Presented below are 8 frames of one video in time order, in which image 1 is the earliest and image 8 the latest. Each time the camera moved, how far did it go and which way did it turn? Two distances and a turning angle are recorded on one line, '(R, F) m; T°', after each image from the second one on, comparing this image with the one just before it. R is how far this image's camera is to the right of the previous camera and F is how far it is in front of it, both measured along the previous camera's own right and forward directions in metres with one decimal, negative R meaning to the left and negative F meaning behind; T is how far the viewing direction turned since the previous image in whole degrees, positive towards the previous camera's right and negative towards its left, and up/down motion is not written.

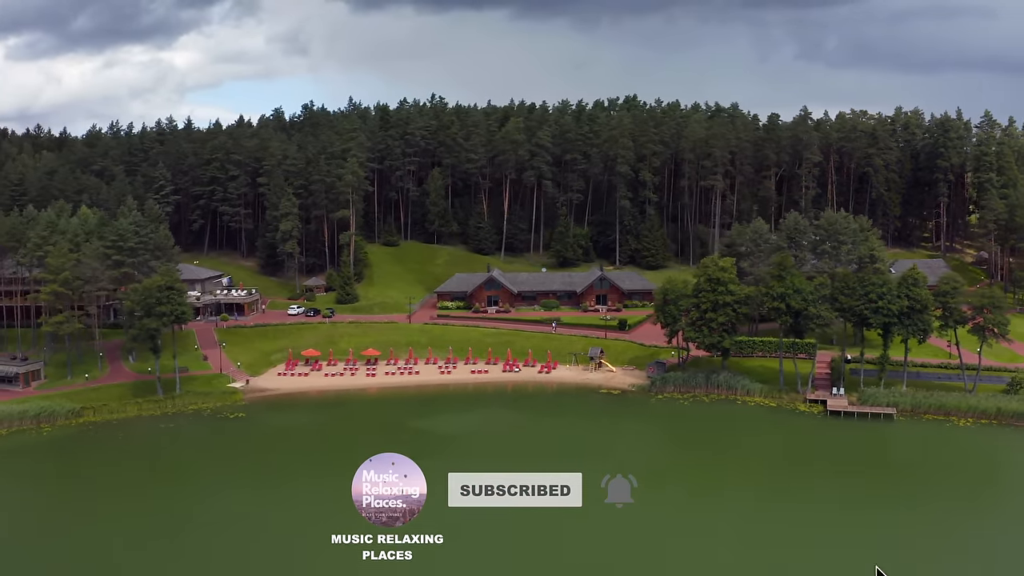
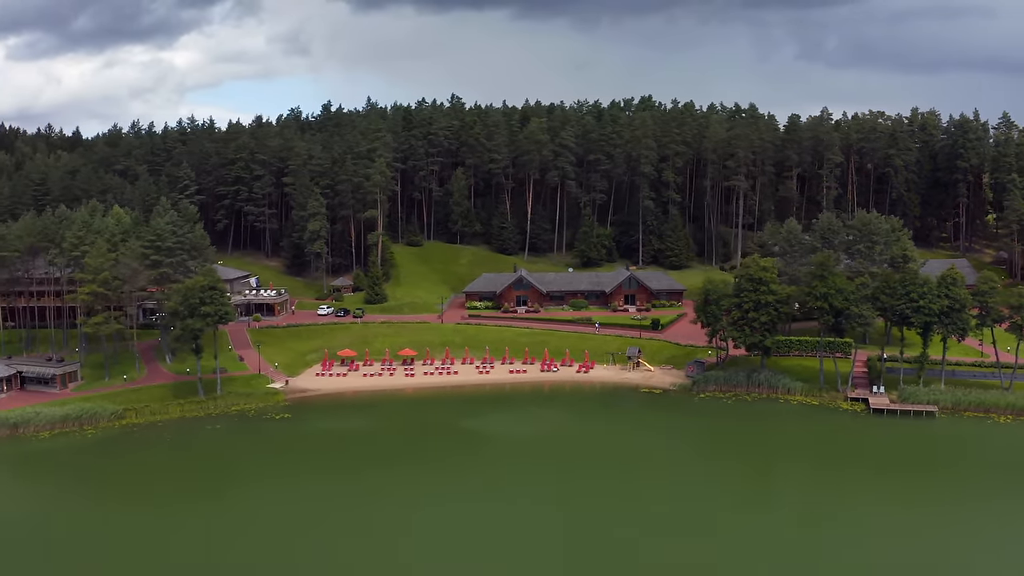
(-4.5, +0.2) m; 0°
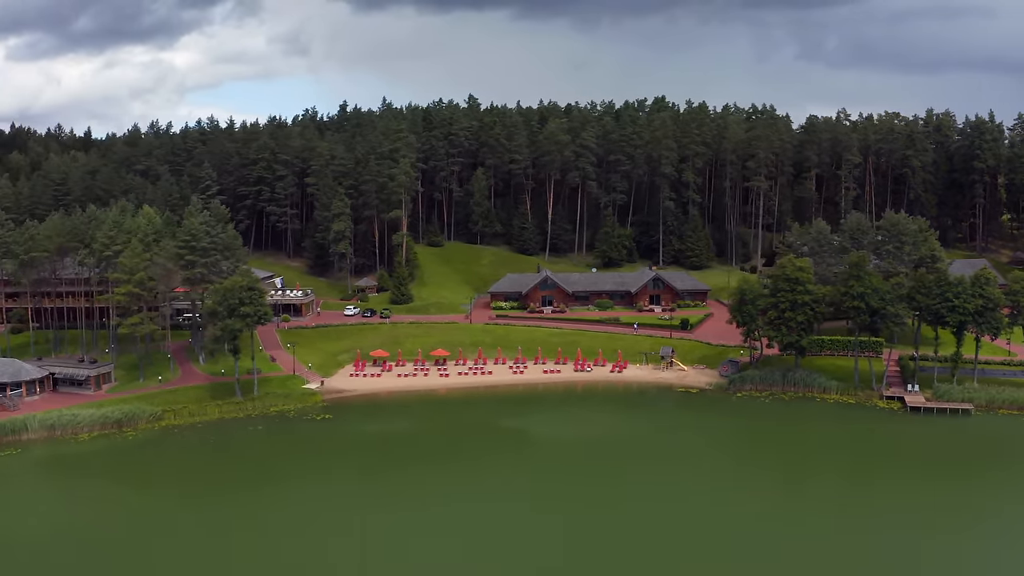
(-3.9, +0.1) m; 0°
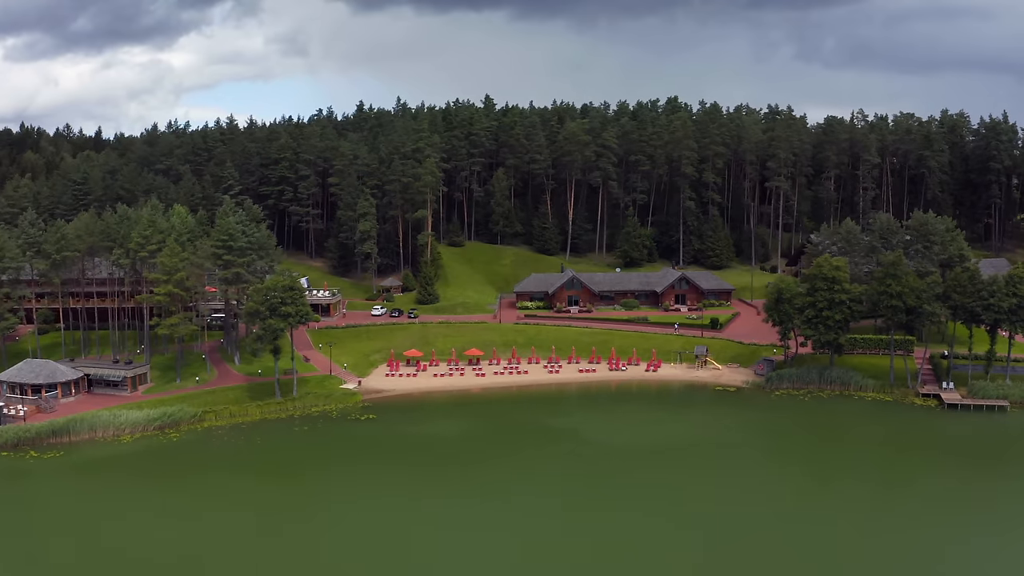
(-4.3, +0.1) m; 0°
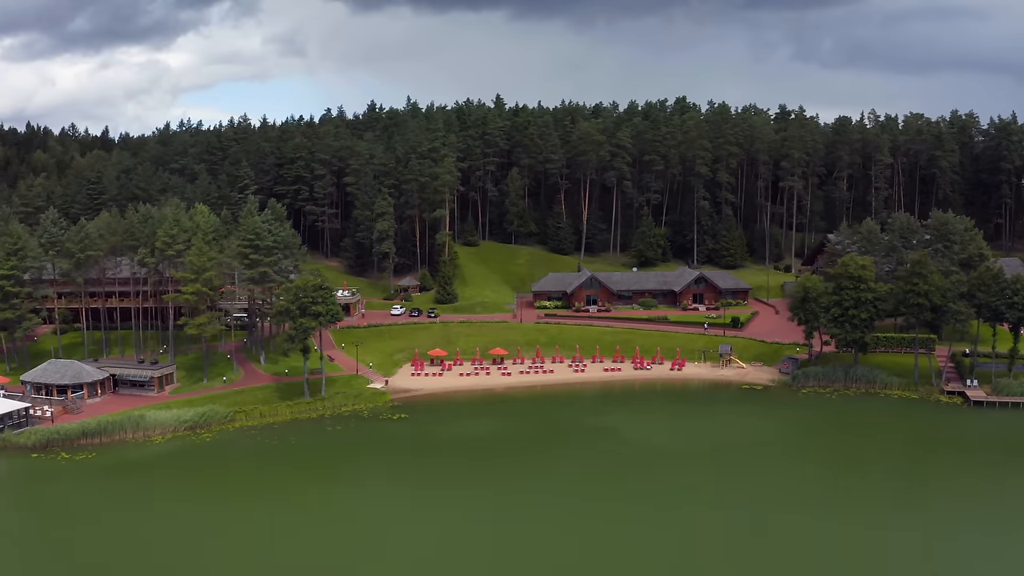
(-3.2, 0.0) m; 0°
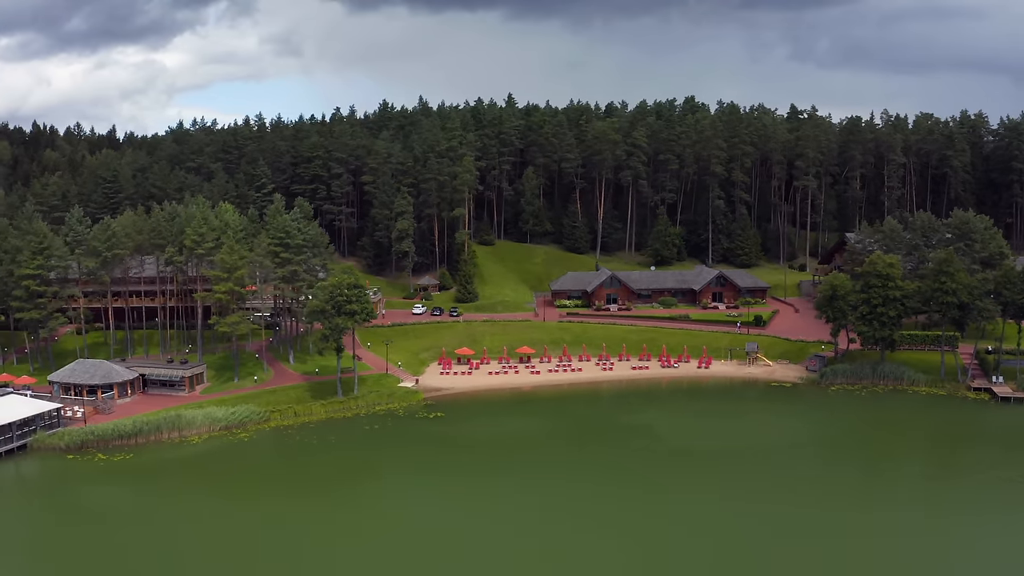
(-3.6, -0.1) m; 0°
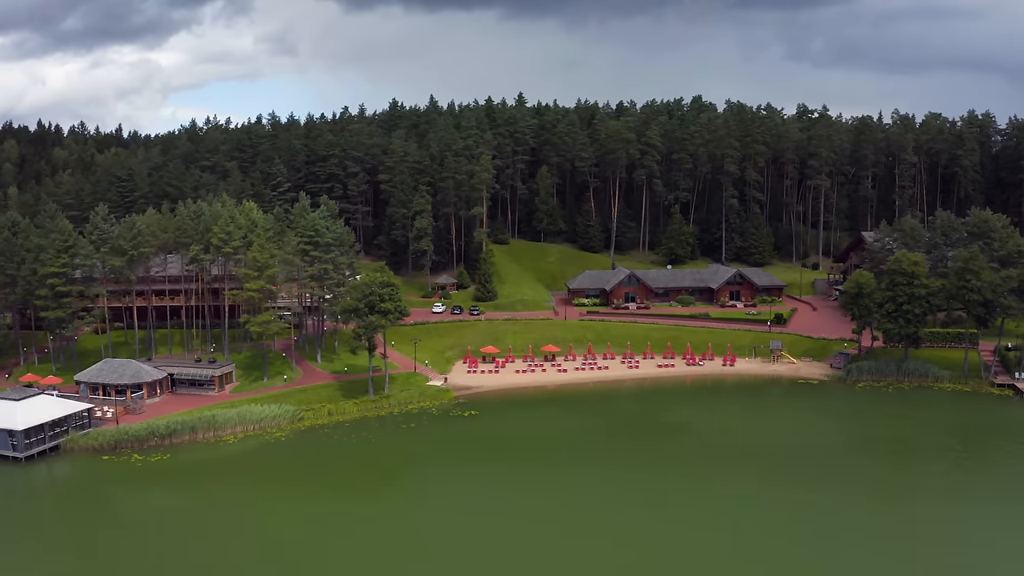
(-3.5, -0.2) m; 0°
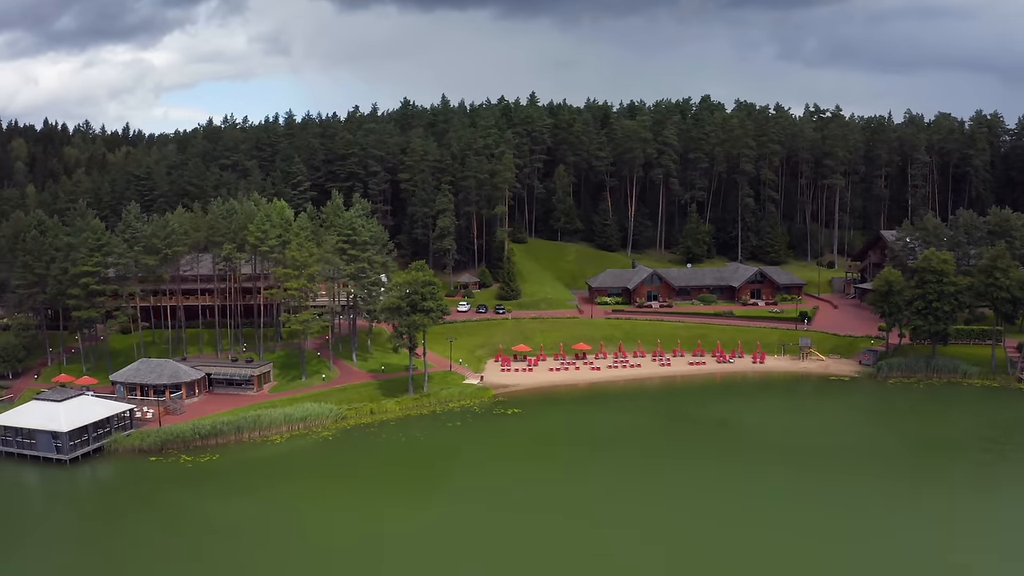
(-4.5, -0.5) m; +1°
